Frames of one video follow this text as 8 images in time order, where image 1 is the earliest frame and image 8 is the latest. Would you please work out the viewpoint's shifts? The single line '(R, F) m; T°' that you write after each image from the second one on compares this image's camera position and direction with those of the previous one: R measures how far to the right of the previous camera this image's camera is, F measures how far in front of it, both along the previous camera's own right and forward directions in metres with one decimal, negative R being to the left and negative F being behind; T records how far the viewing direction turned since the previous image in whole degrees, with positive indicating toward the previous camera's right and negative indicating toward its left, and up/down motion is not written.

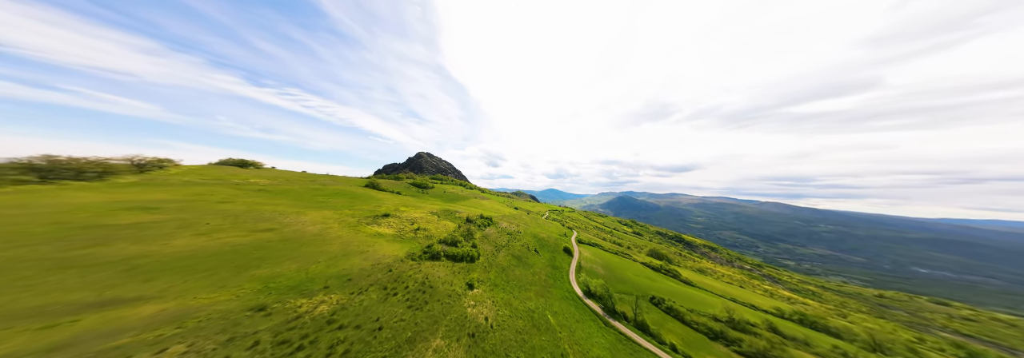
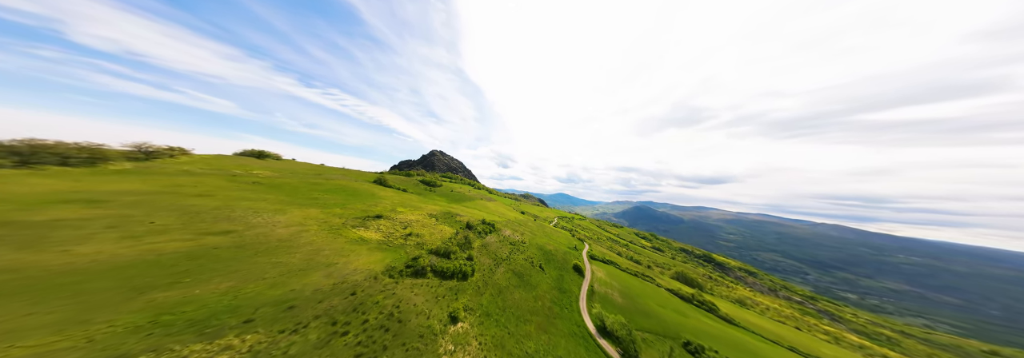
(+1.3, +6.9) m; -3°
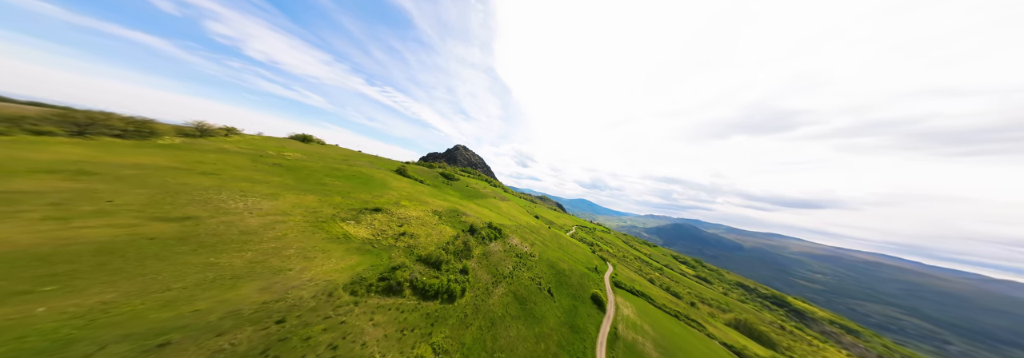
(+2.3, +8.9) m; -7°
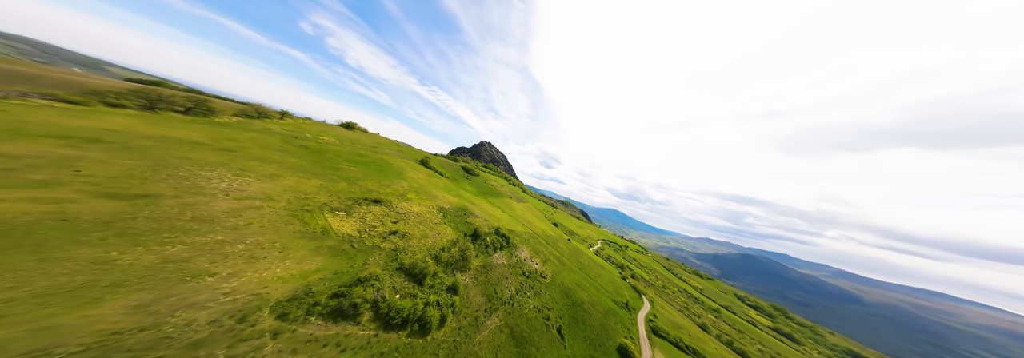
(+2.7, +9.5) m; -8°
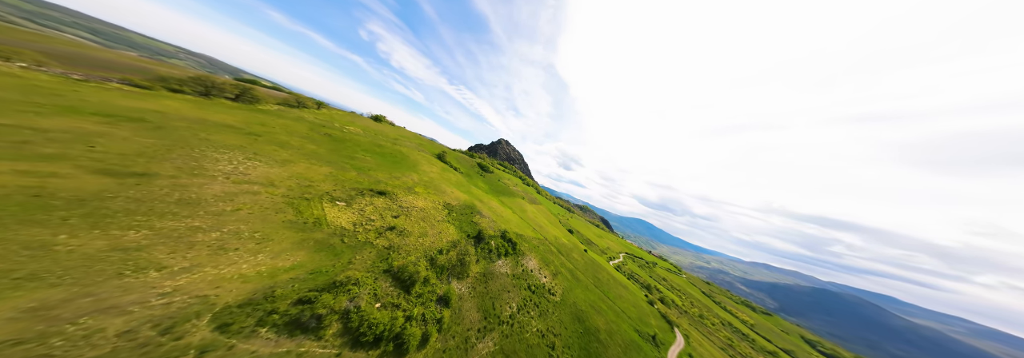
(+1.8, +5.4) m; -6°
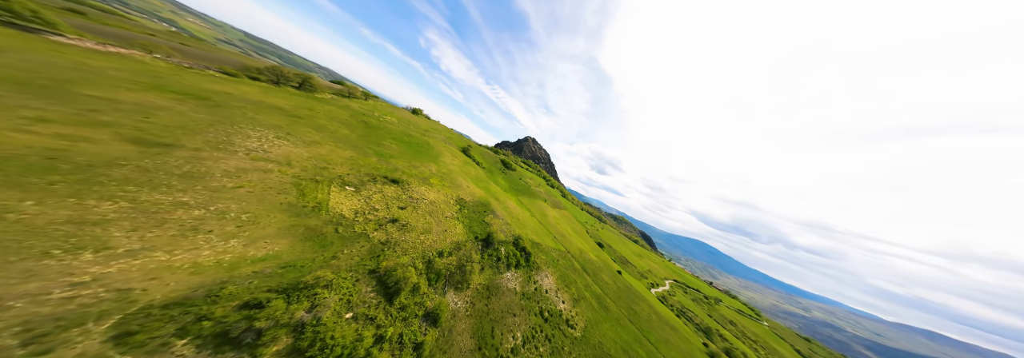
(+2.2, +7.5) m; -10°
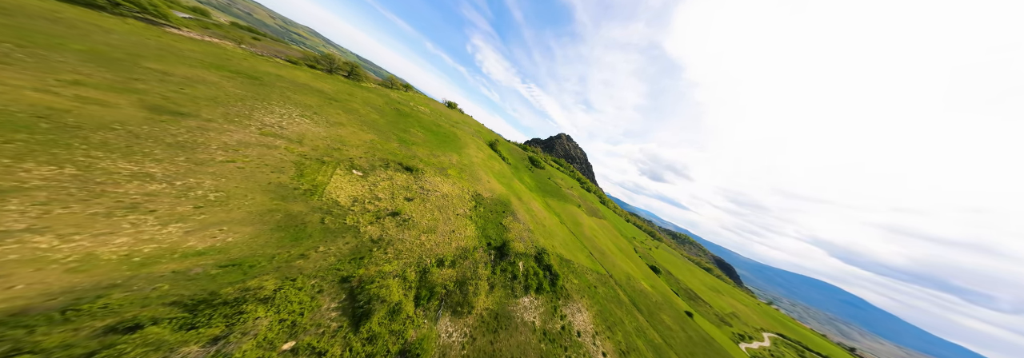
(+1.2, +10.1) m; -12°
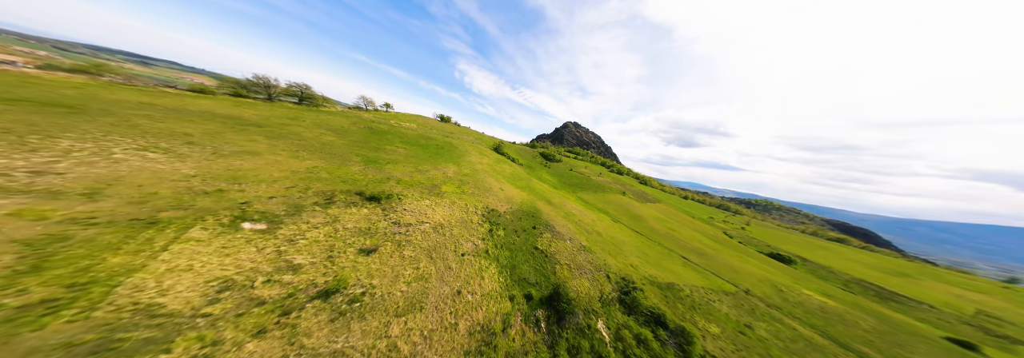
(-3.3, +15.7) m; -1°
